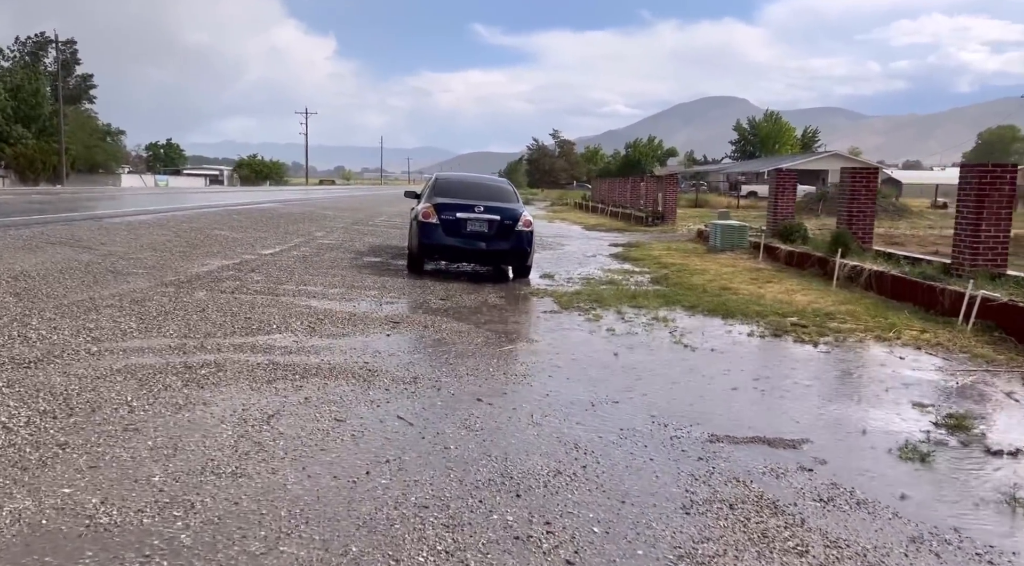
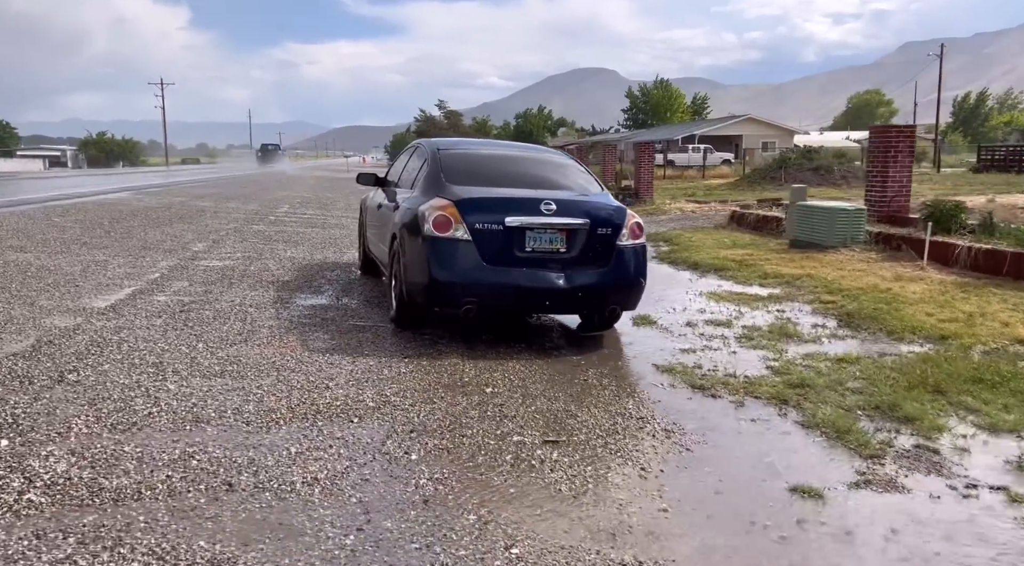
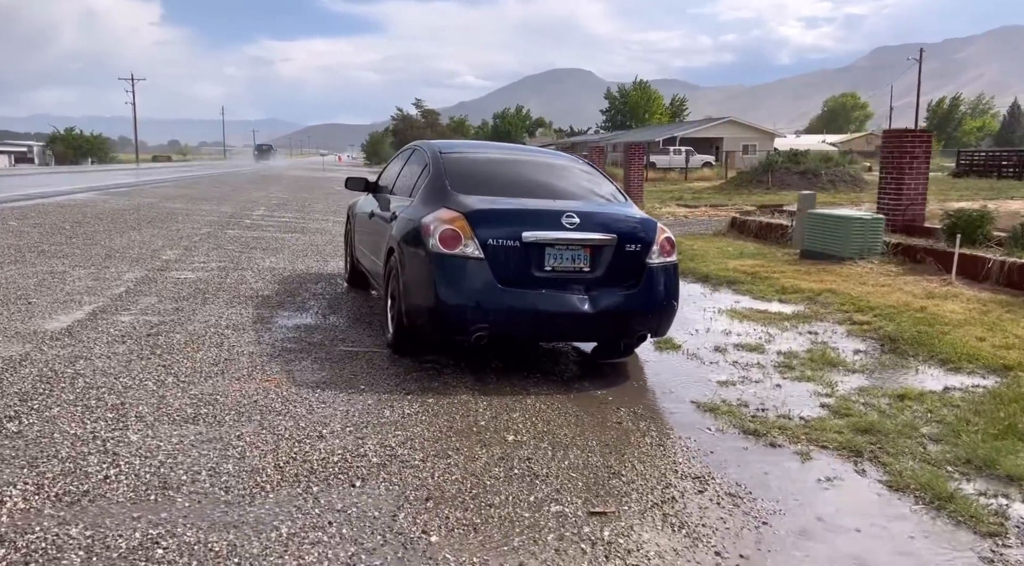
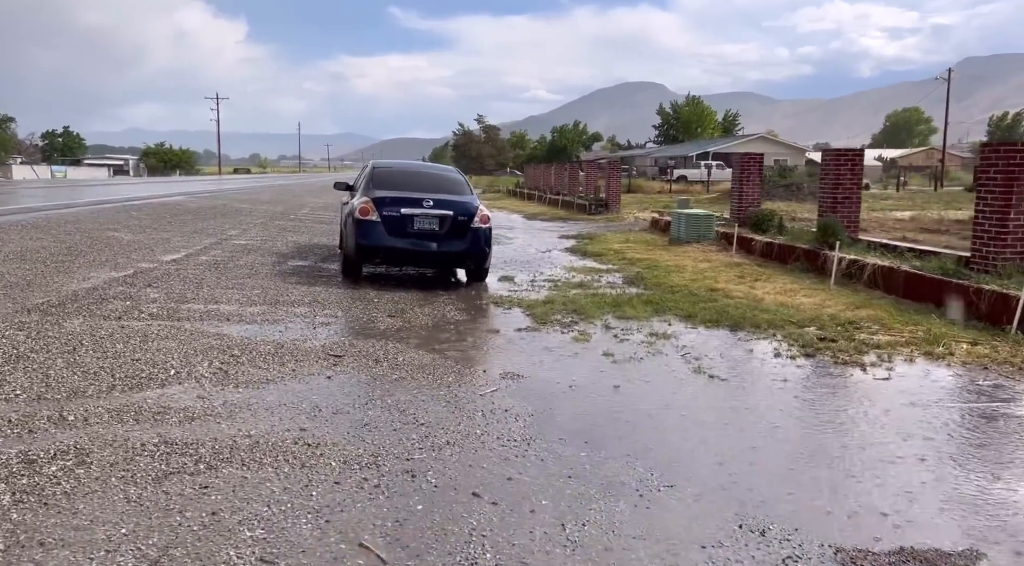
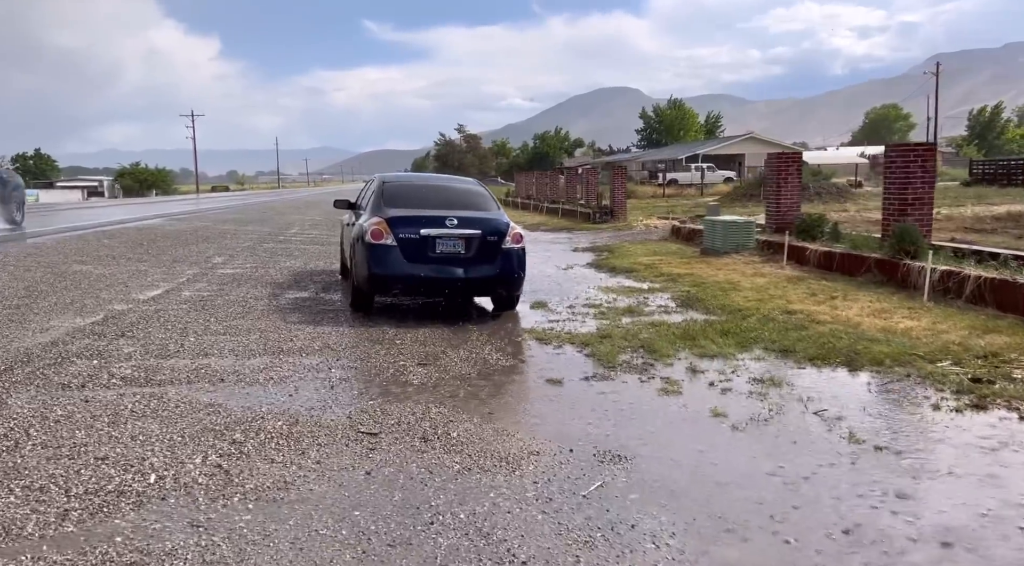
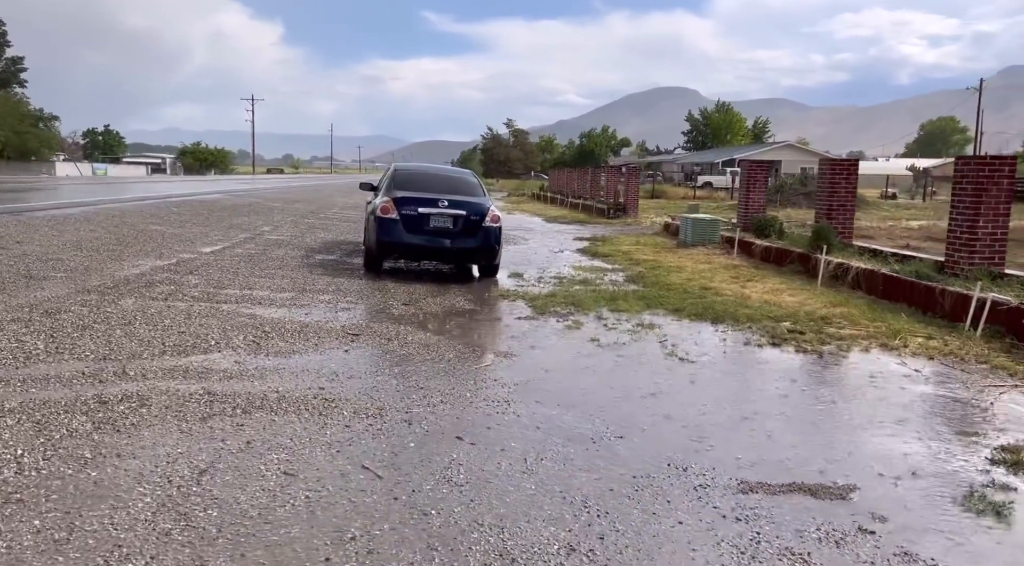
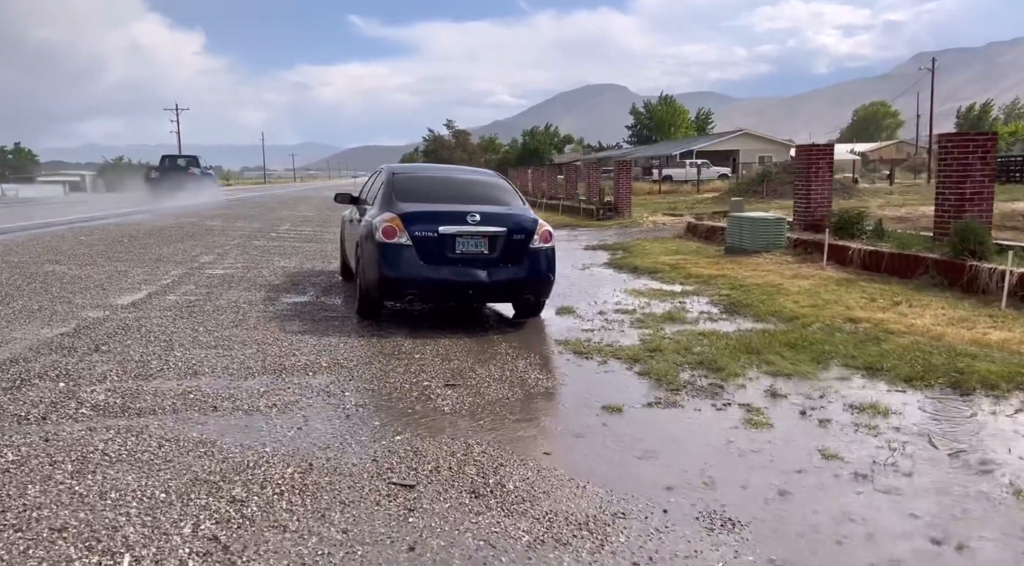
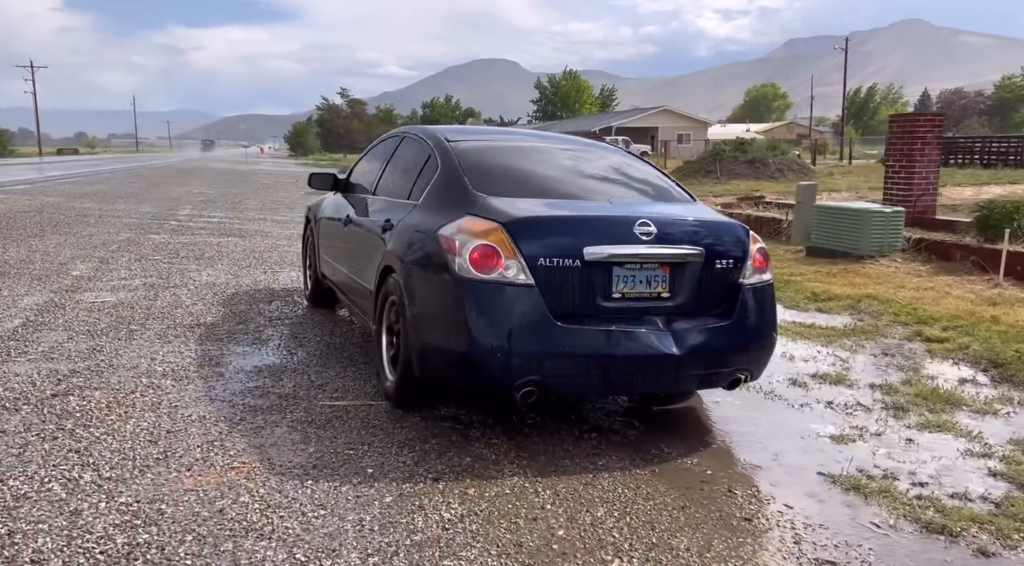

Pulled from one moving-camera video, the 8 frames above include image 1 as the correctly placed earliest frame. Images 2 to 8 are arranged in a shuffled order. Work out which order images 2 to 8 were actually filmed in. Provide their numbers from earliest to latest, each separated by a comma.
6, 4, 5, 7, 2, 3, 8
